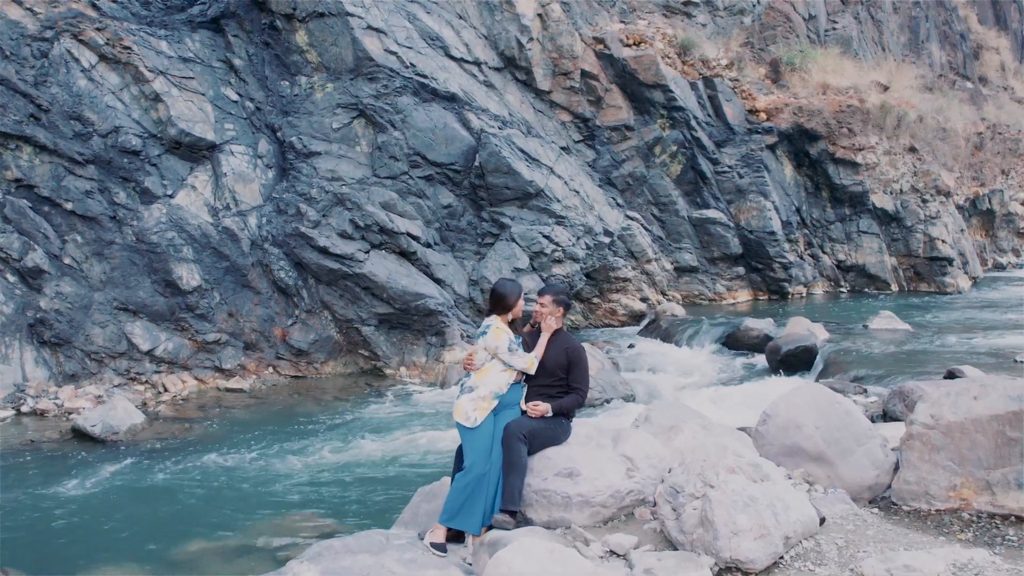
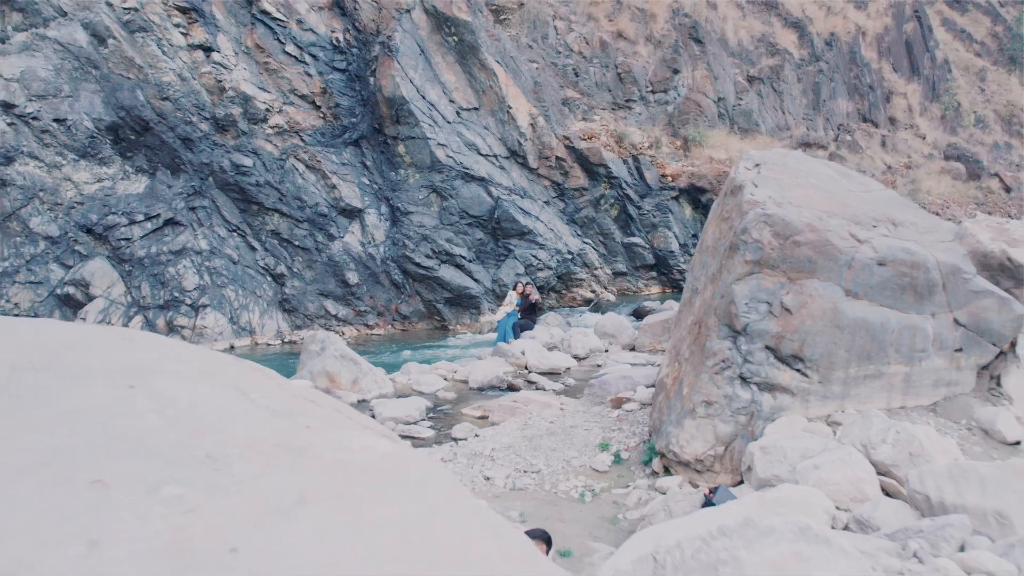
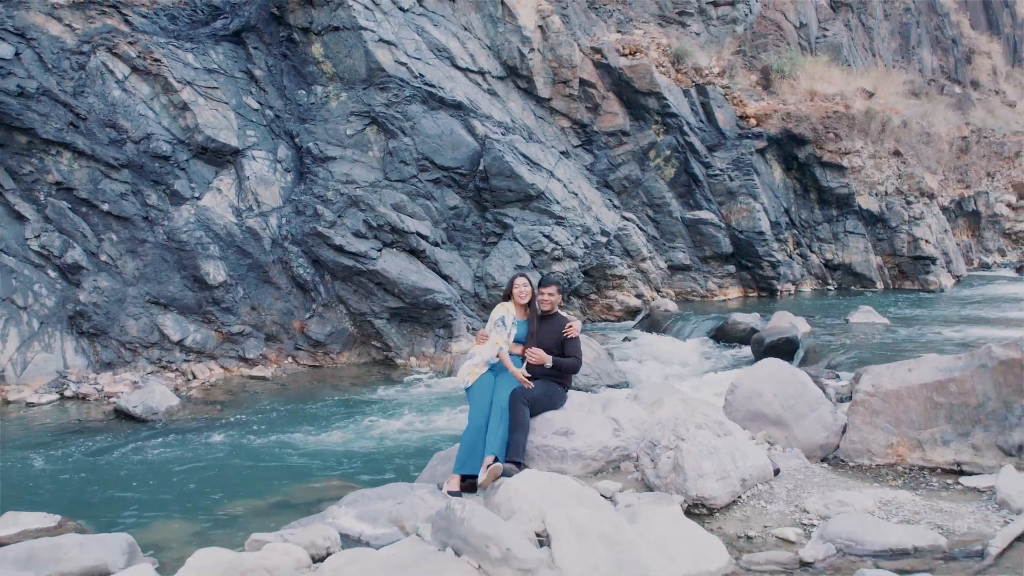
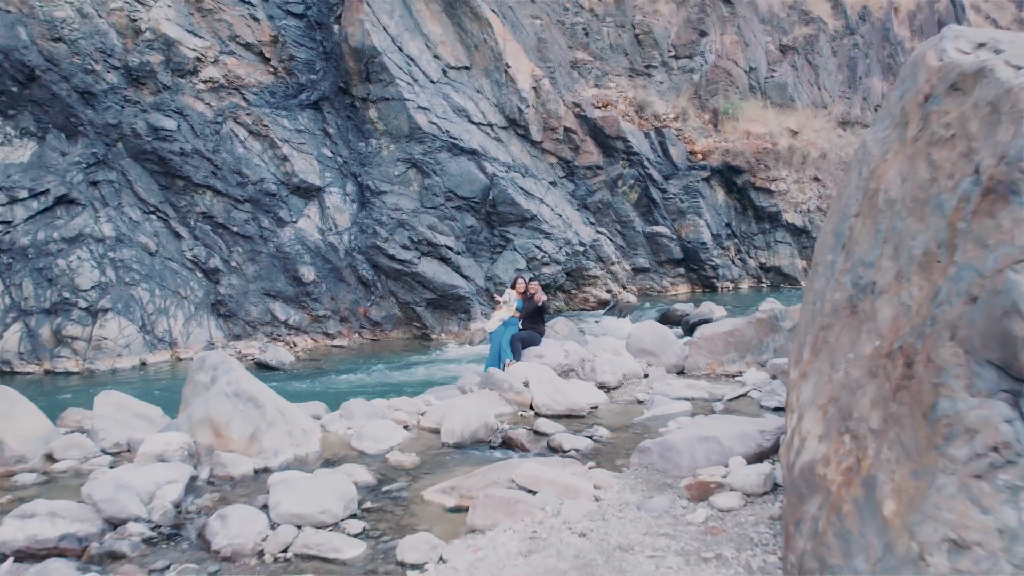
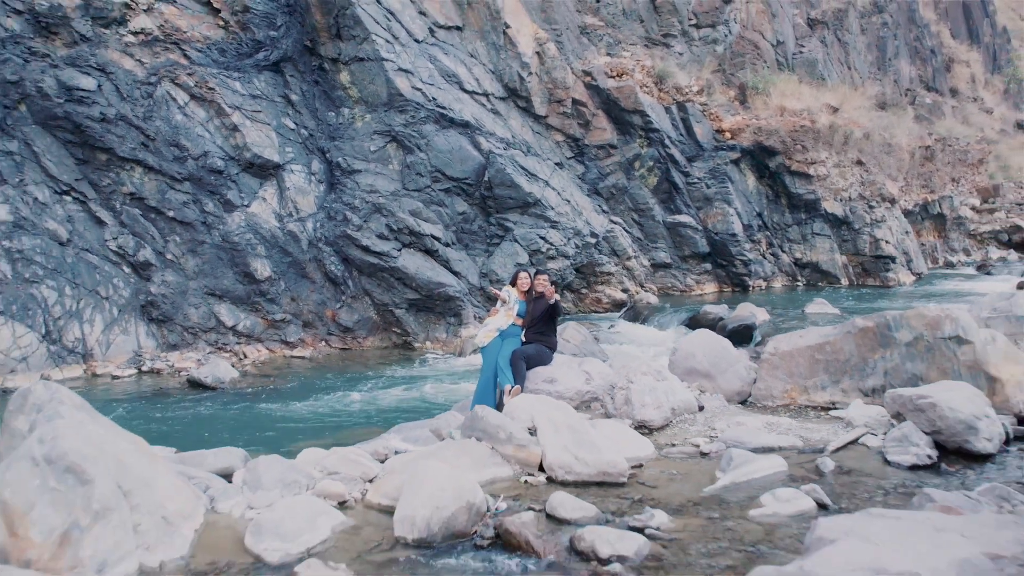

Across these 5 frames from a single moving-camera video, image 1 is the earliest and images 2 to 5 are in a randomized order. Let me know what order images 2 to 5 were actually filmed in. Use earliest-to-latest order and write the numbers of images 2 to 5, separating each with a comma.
3, 5, 4, 2
